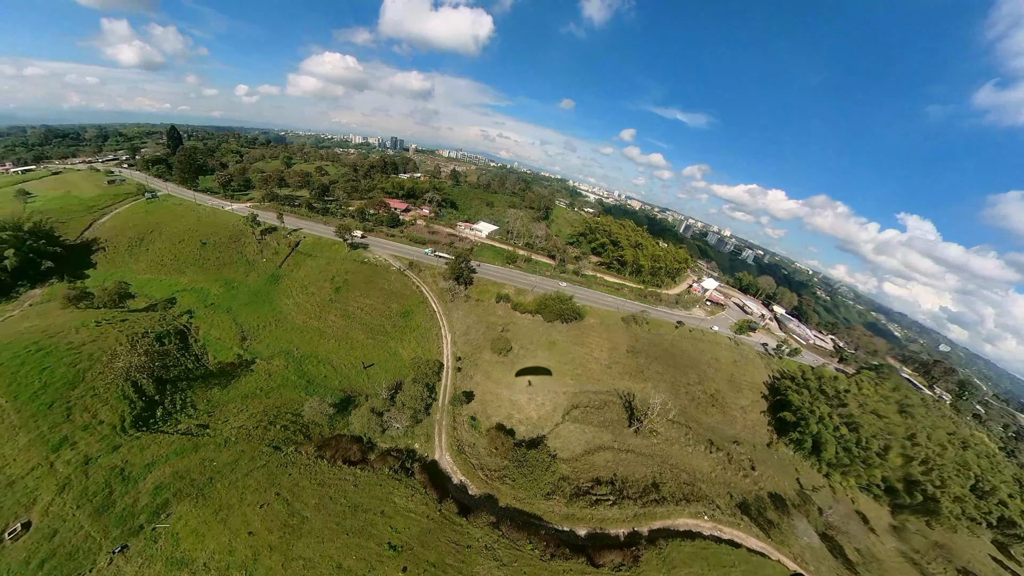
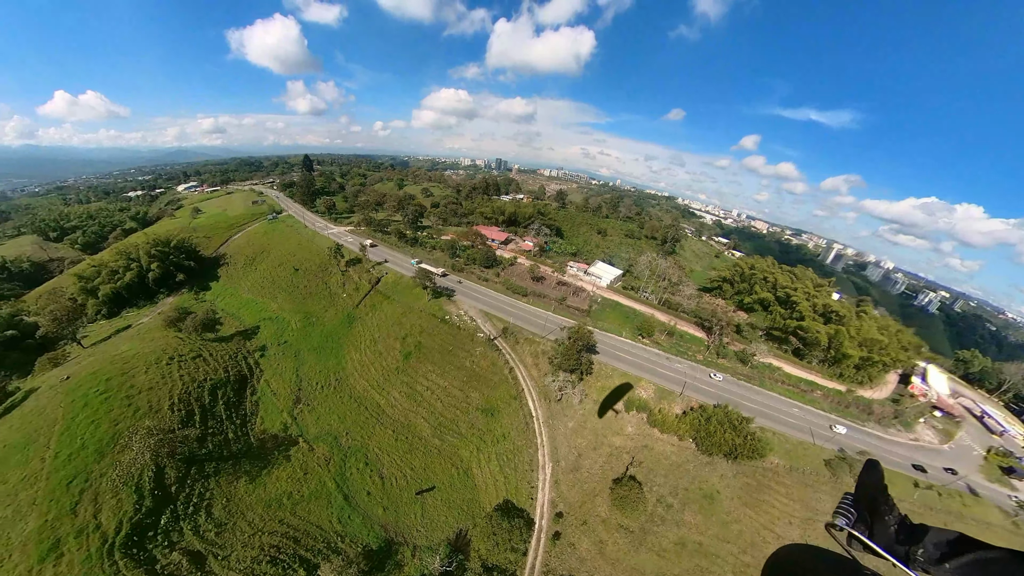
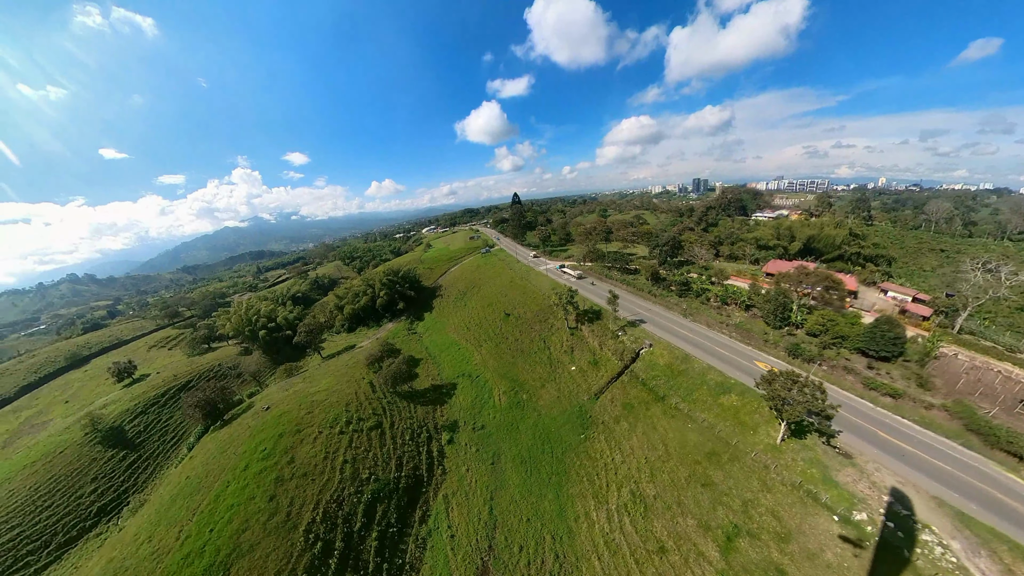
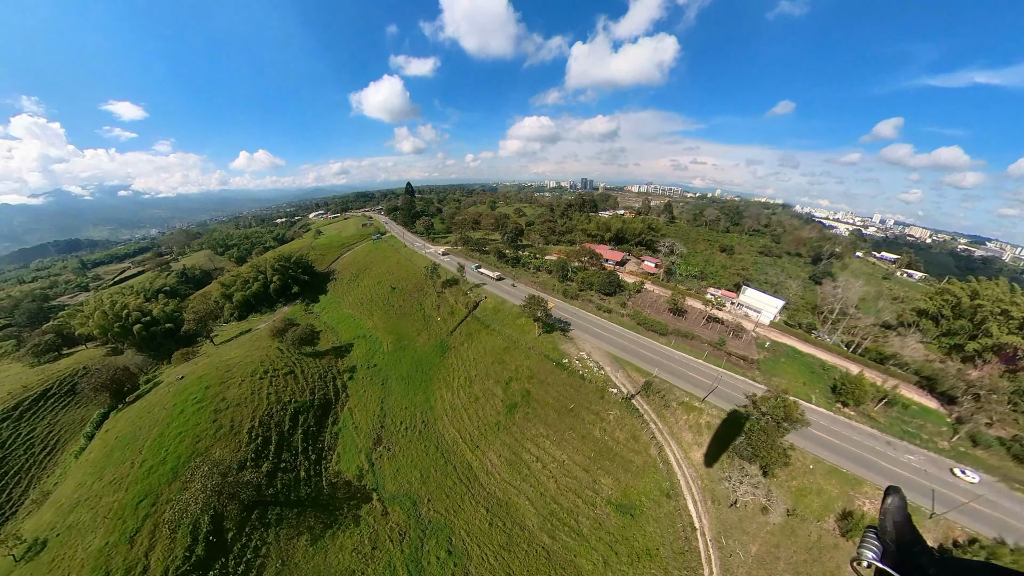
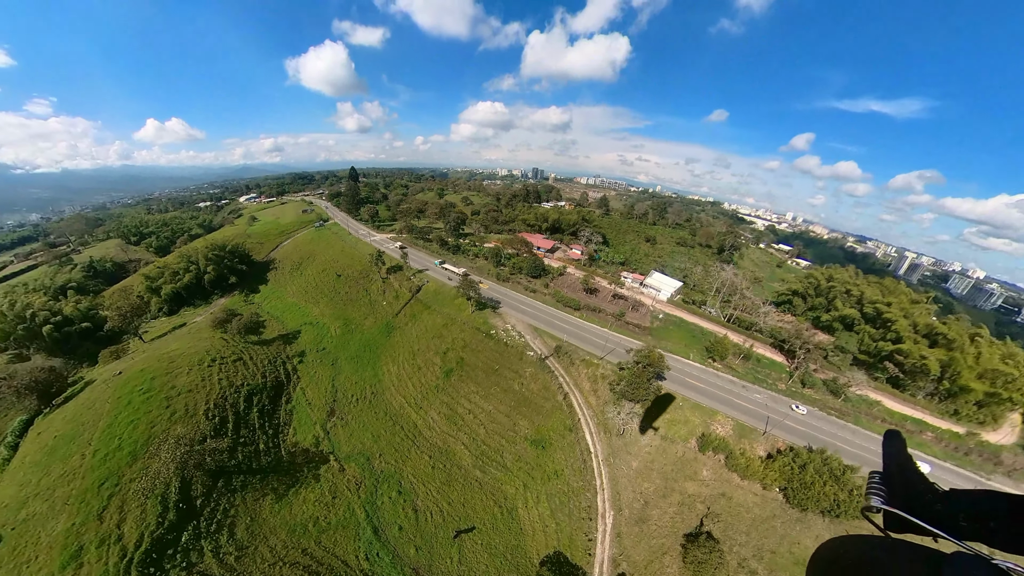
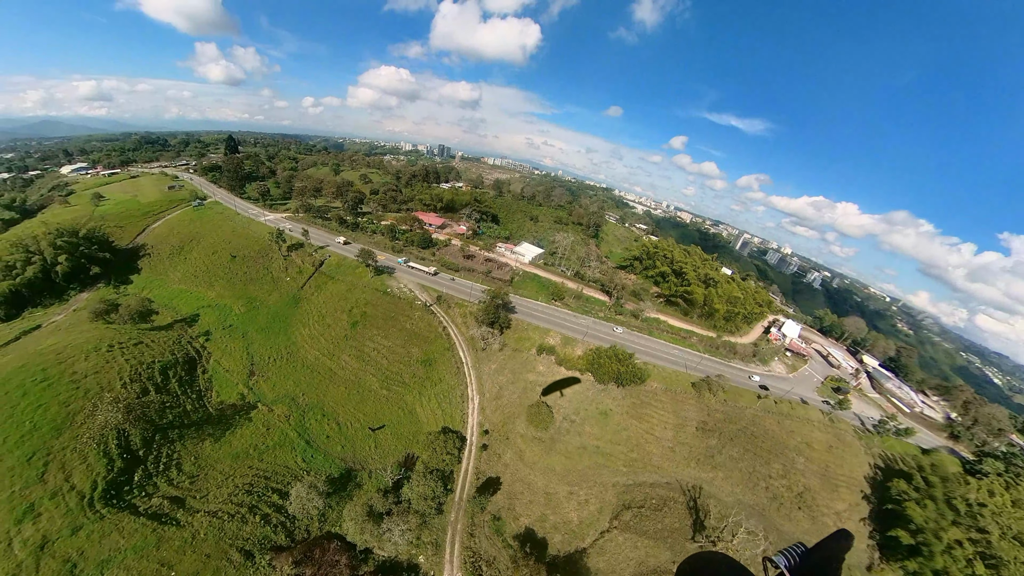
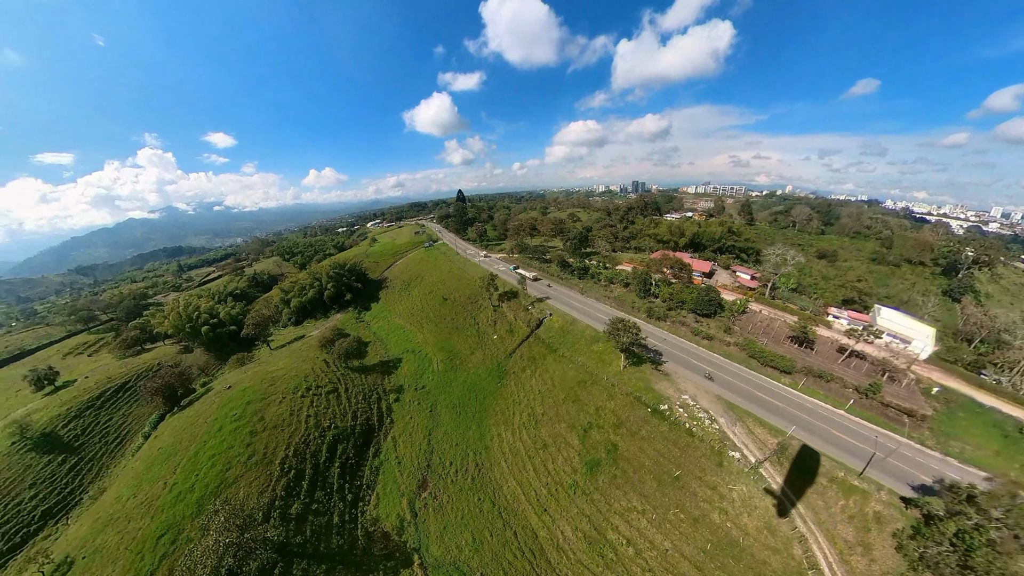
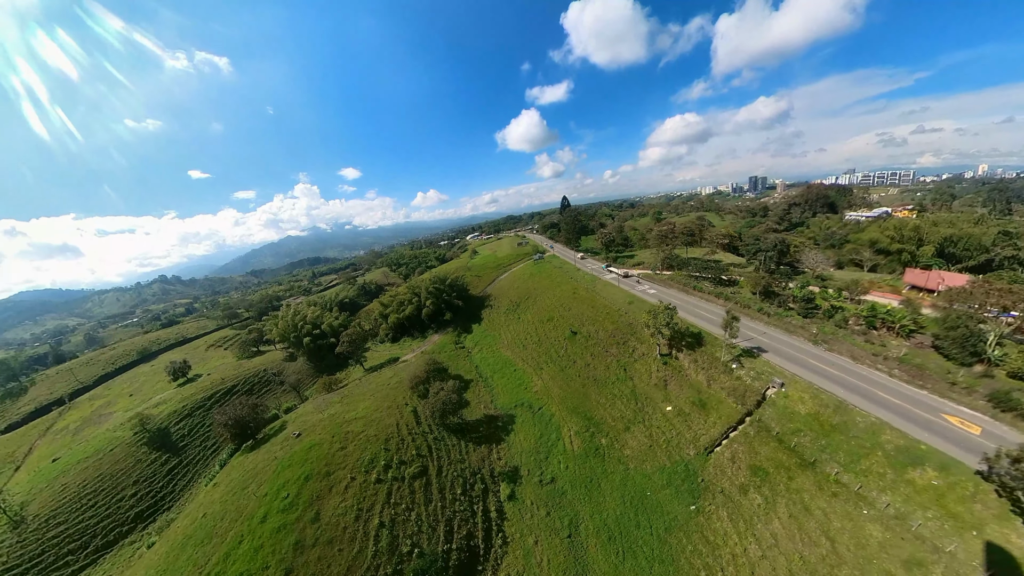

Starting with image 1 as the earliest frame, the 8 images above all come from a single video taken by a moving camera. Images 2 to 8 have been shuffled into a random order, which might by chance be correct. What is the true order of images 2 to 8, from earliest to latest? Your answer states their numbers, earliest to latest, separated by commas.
6, 2, 5, 4, 7, 3, 8
